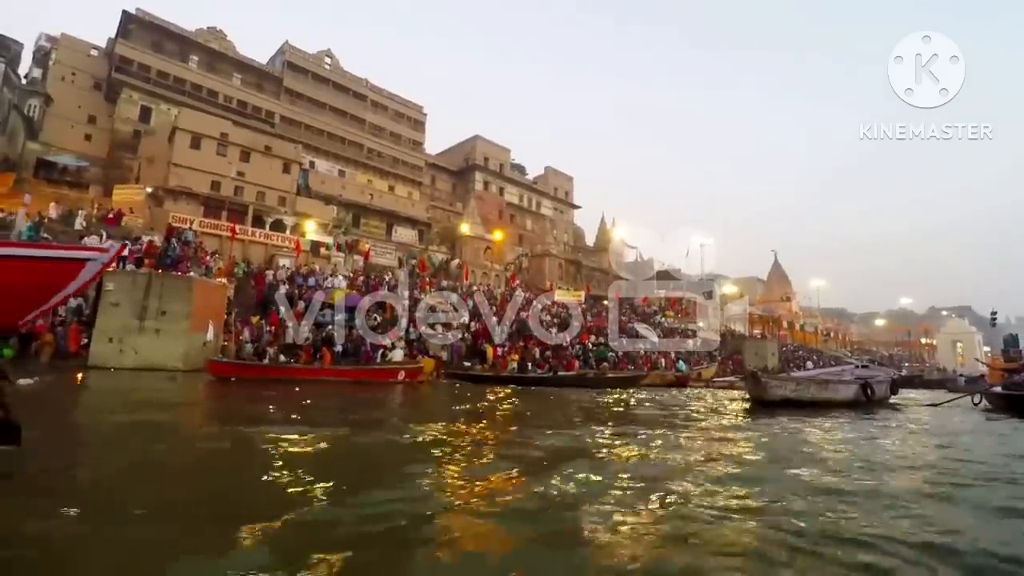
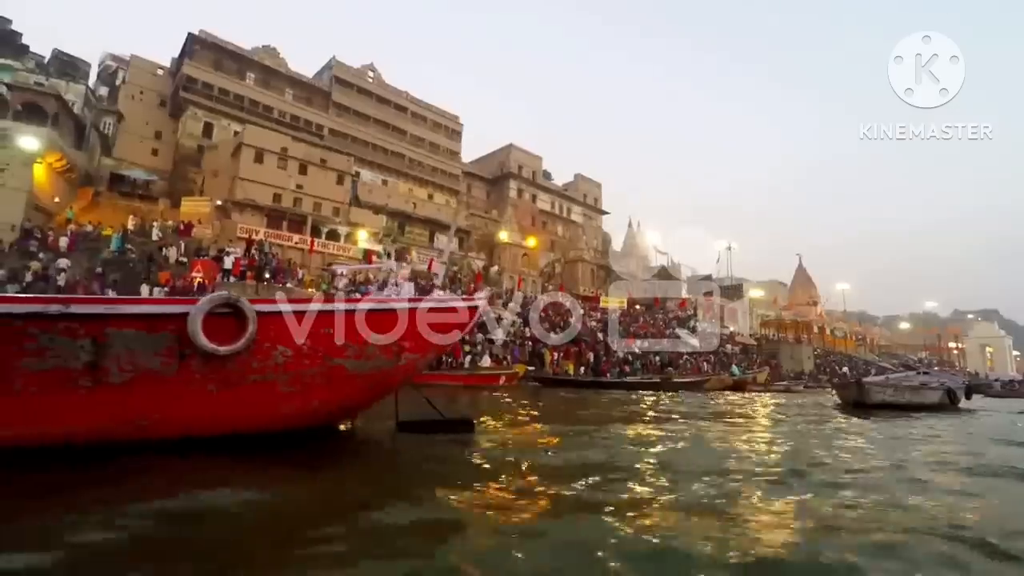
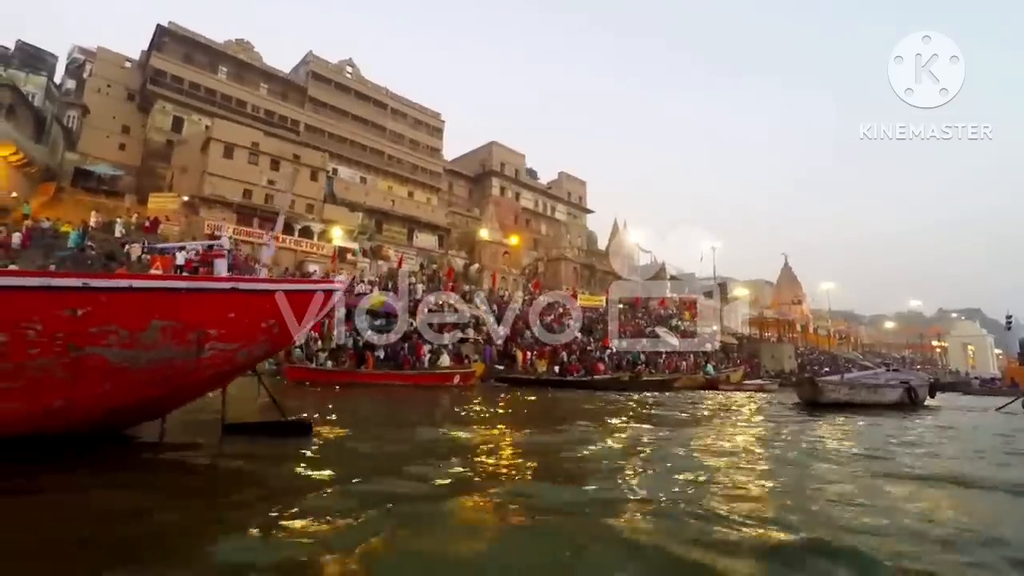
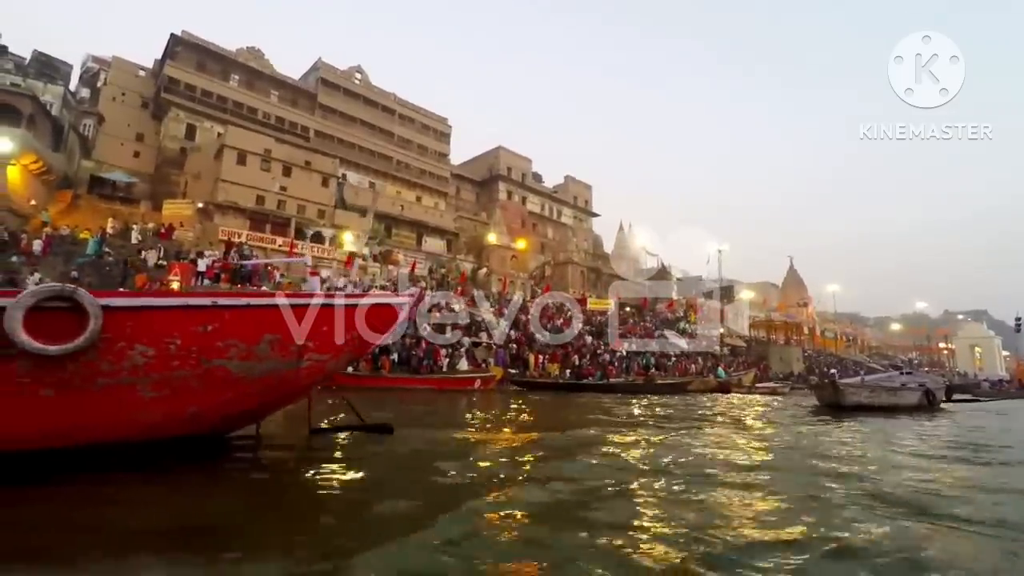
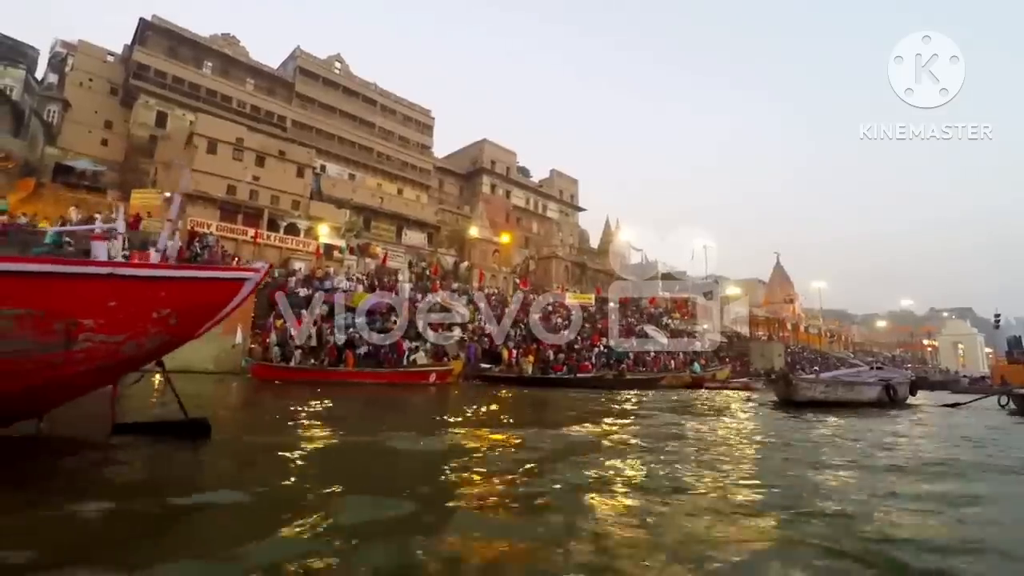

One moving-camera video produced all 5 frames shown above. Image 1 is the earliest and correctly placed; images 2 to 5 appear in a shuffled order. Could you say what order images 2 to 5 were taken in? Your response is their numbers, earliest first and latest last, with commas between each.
5, 3, 4, 2
